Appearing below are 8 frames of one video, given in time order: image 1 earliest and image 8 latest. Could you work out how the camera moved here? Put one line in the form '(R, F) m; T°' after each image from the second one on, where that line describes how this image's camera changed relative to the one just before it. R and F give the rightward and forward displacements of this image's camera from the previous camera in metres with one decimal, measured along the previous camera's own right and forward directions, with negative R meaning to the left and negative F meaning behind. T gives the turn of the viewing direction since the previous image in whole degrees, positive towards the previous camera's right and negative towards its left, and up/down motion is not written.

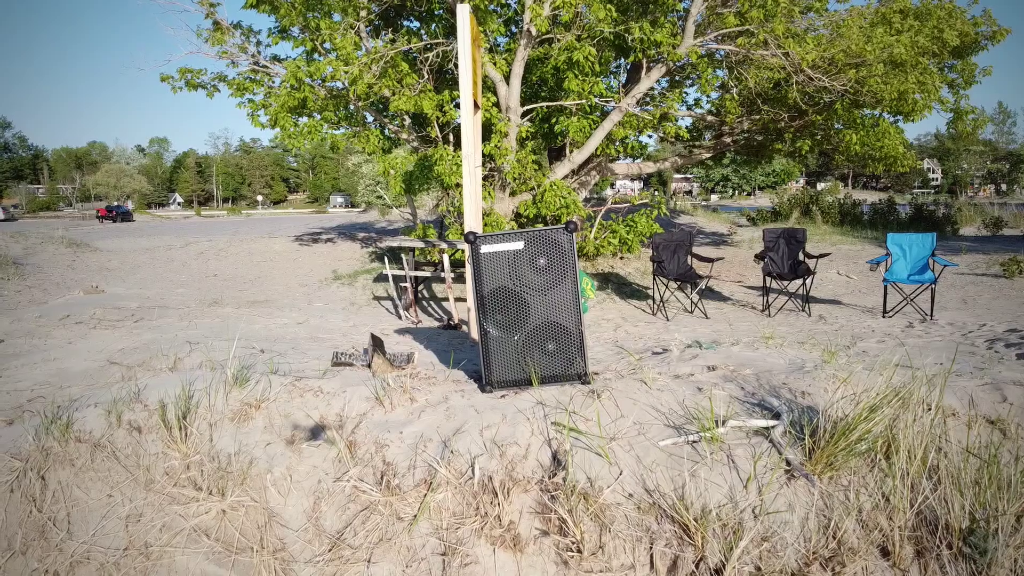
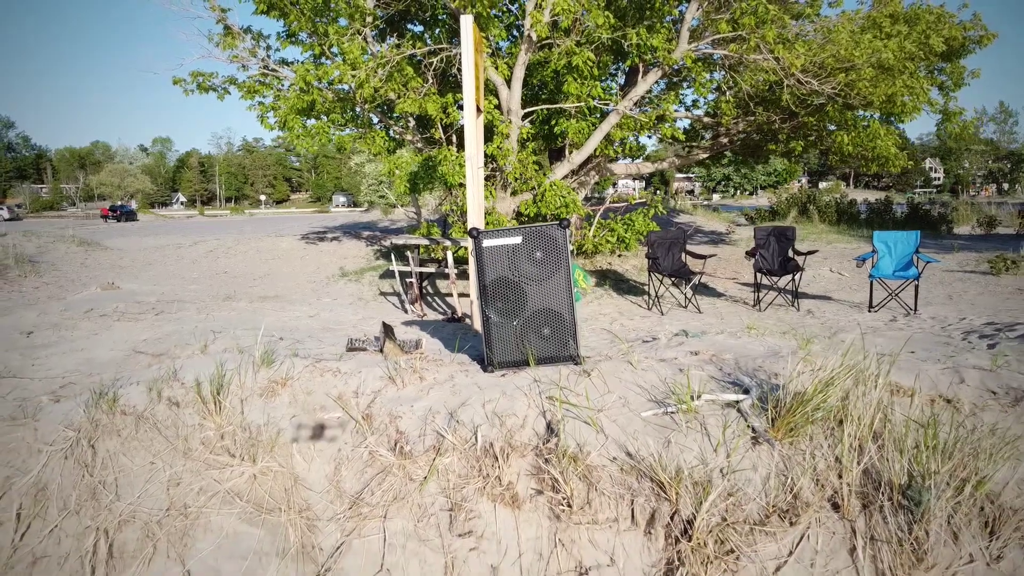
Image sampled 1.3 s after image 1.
(0.0, -0.3) m; 0°
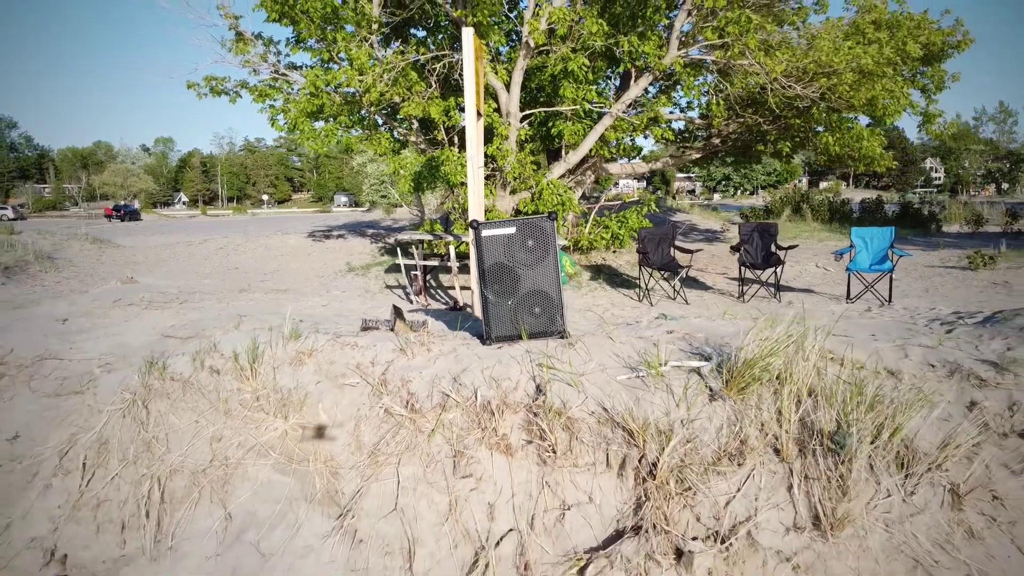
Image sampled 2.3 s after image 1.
(0.0, -0.4) m; 0°
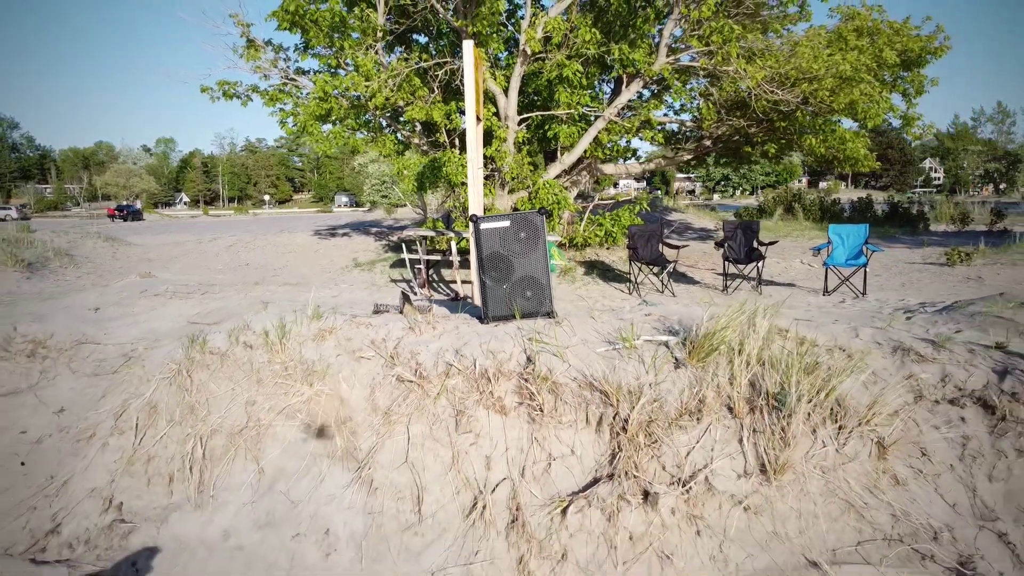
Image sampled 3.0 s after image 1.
(0.0, -0.5) m; 0°
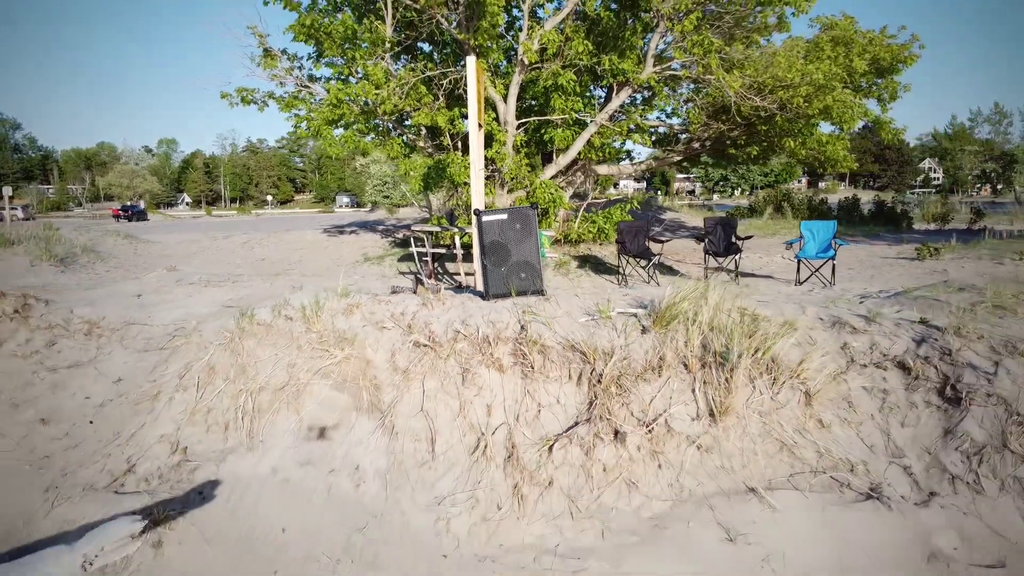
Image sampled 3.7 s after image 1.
(0.0, -0.7) m; 0°
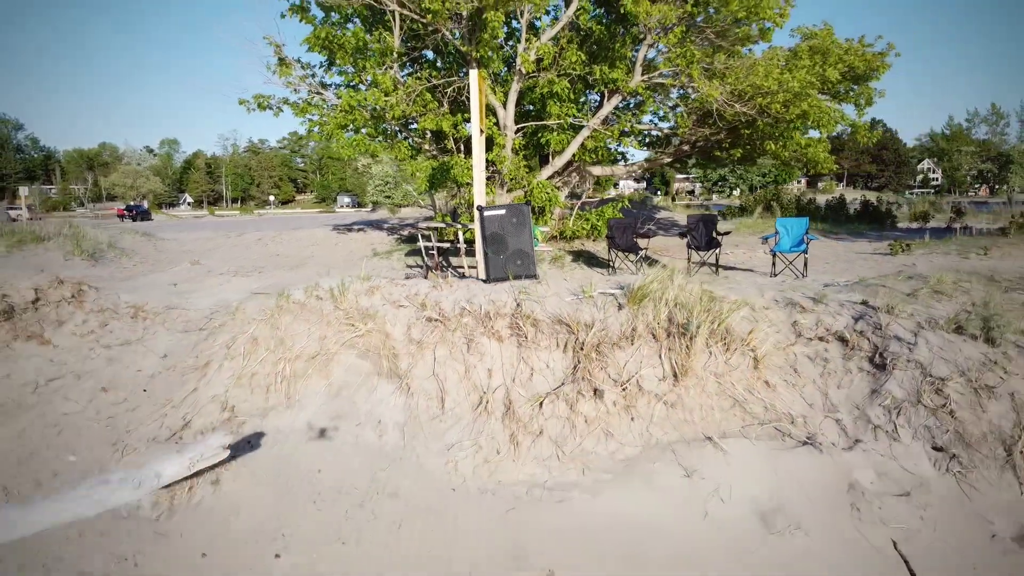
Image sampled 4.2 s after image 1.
(0.0, -0.7) m; 0°
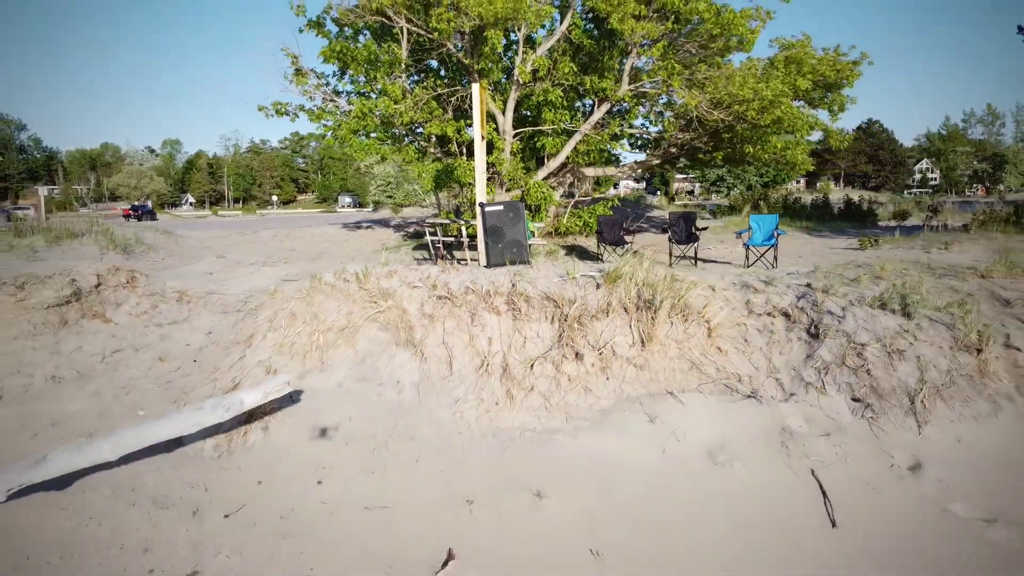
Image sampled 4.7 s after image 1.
(0.0, -0.9) m; 0°
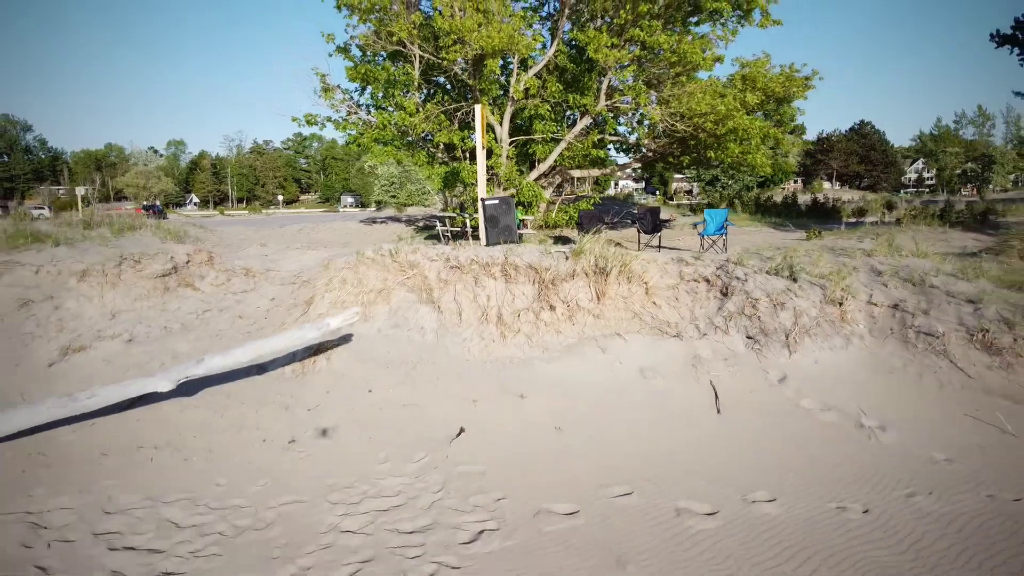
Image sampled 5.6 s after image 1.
(+0.1, -2.1) m; 0°
